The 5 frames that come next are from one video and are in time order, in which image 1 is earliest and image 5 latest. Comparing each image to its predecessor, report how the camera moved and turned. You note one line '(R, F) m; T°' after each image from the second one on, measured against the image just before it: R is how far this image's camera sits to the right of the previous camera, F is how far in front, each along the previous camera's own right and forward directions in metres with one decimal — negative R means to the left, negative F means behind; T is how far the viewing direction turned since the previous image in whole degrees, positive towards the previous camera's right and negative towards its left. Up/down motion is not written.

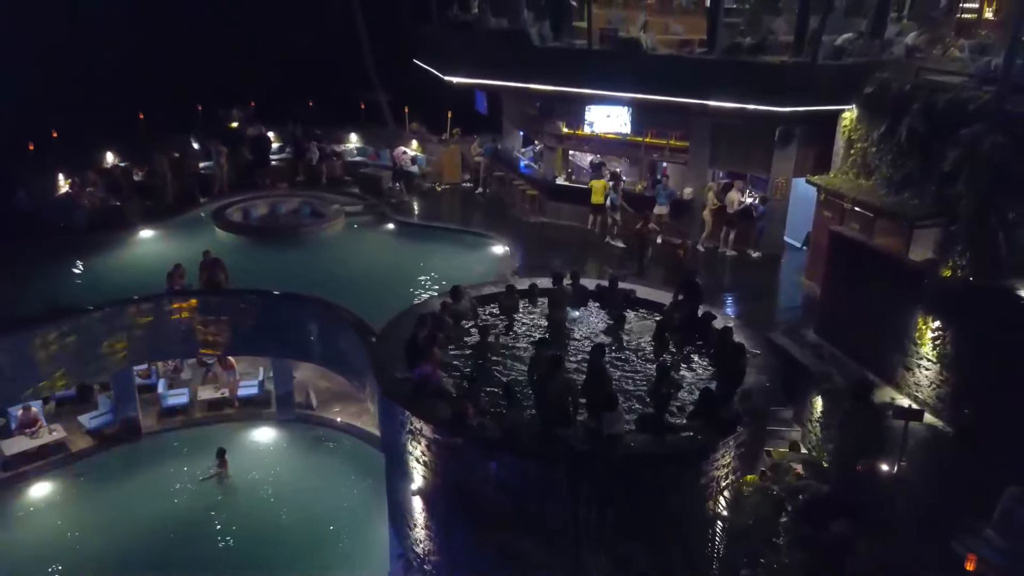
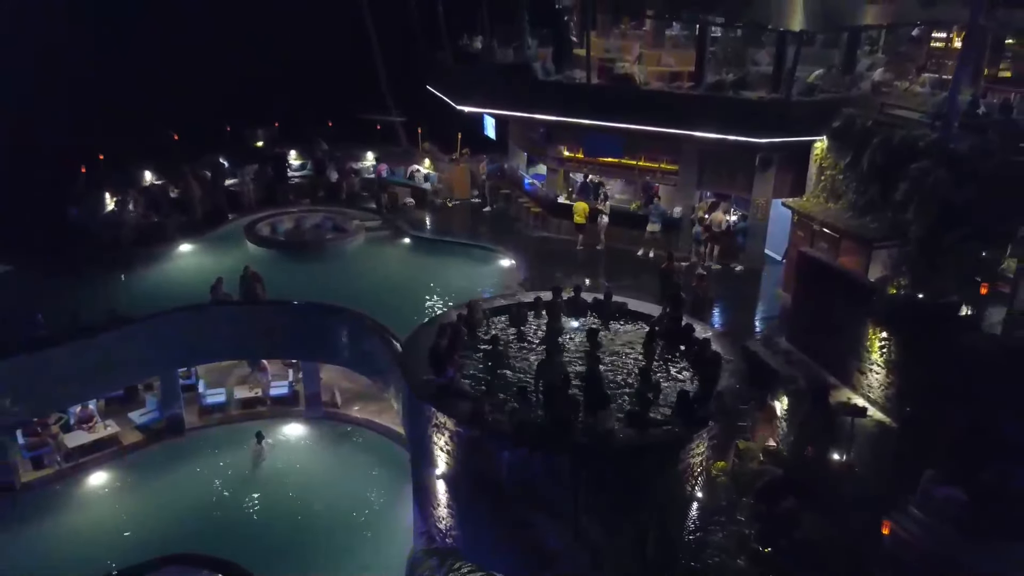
(-0.1, -1.7) m; 0°
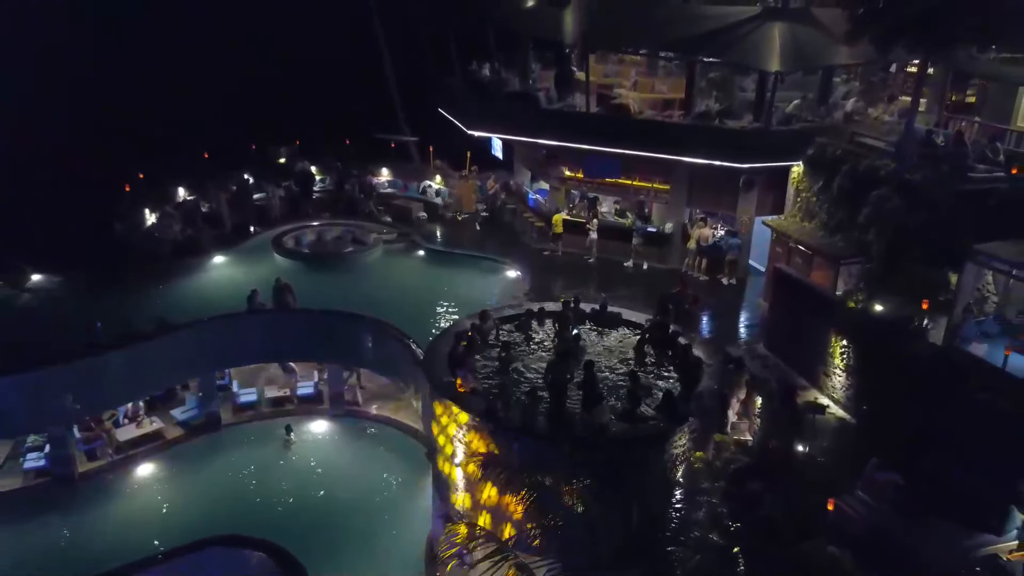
(-0.1, -1.7) m; 0°
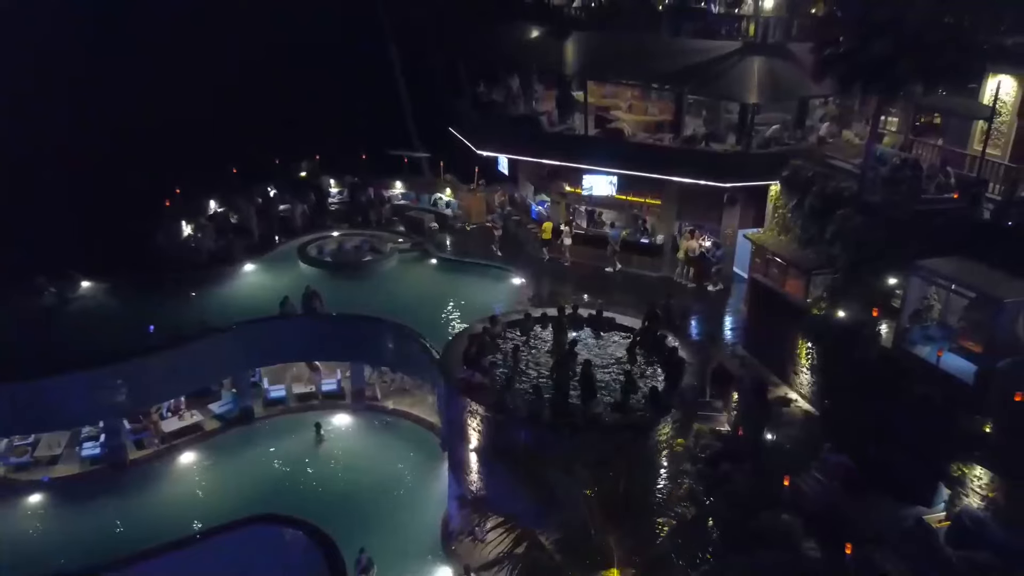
(-0.1, -1.9) m; 0°
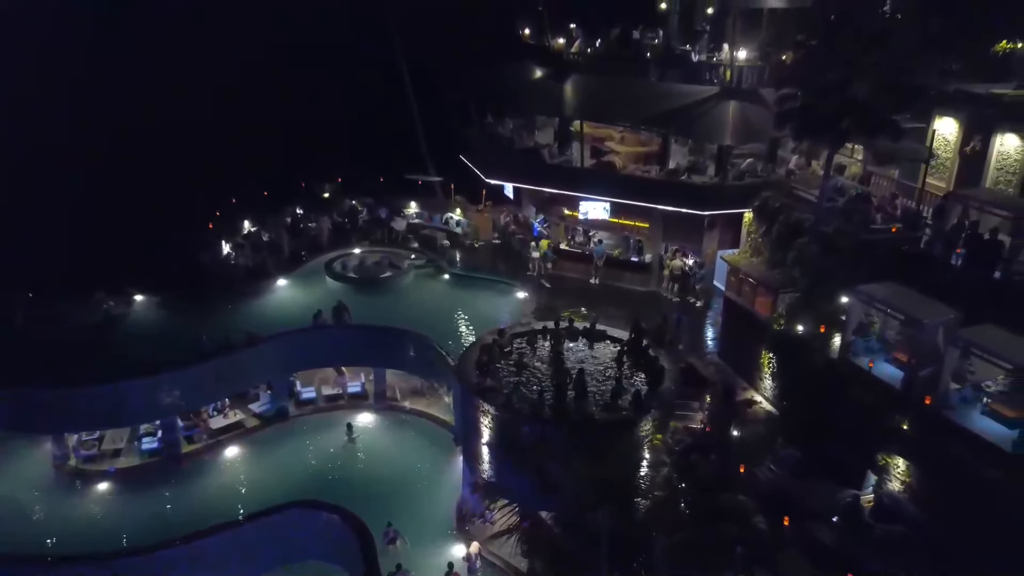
(-0.2, -2.7) m; 0°
